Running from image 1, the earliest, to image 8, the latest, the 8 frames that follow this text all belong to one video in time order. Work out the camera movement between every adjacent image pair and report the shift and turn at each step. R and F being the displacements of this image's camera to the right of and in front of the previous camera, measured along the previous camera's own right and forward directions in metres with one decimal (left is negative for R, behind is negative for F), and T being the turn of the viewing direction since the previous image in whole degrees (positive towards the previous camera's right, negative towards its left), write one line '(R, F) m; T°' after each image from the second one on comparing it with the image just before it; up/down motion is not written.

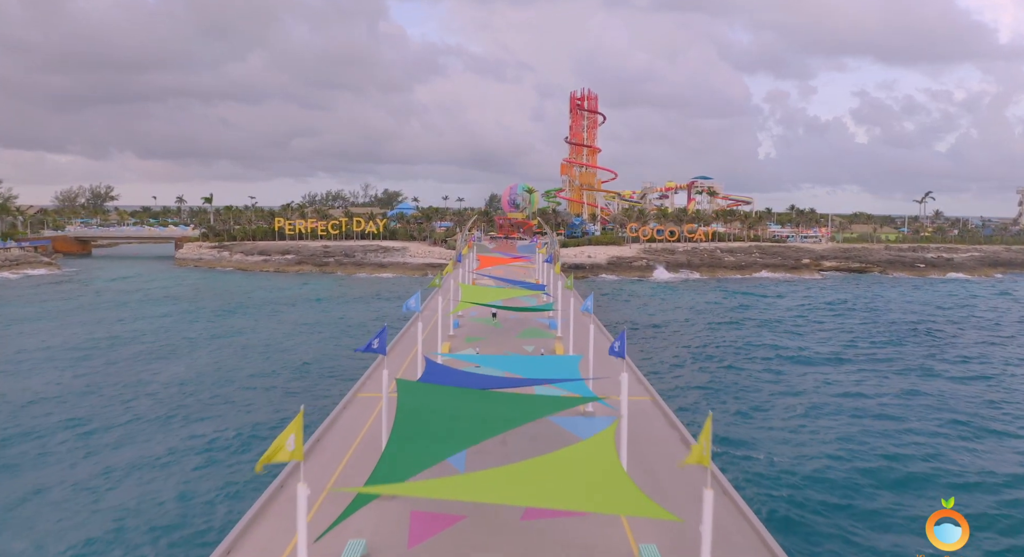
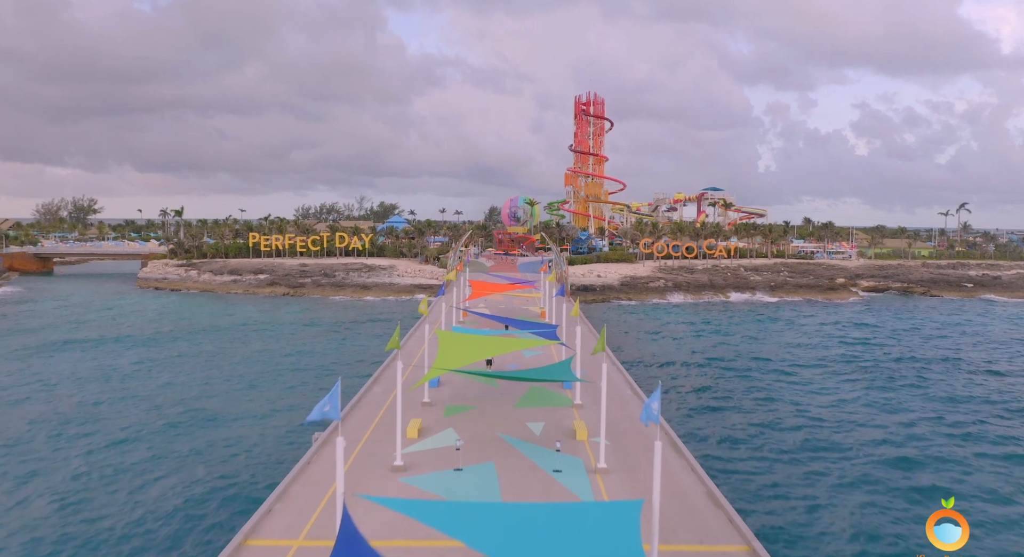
(0.0, +8.4) m; 0°
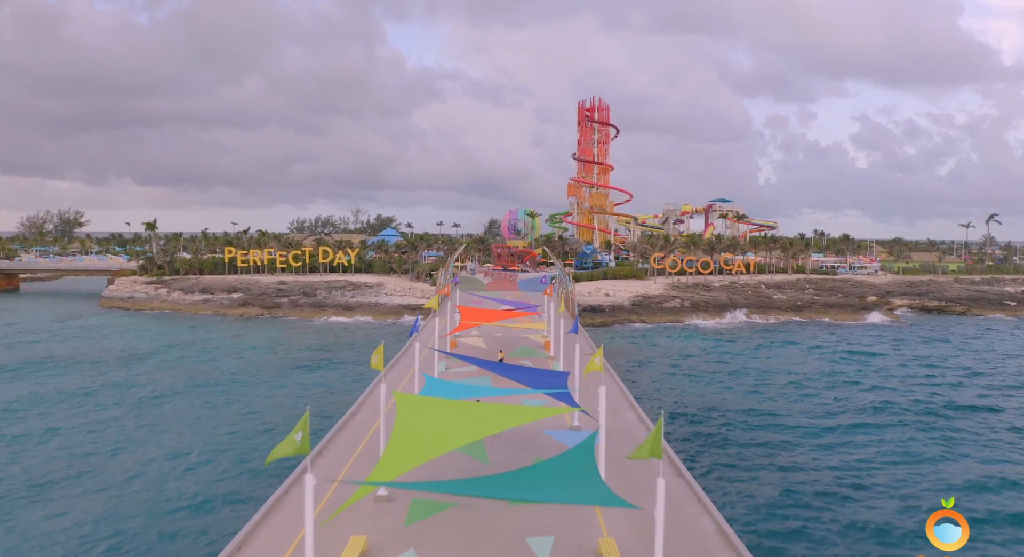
(+0.2, +6.3) m; 0°
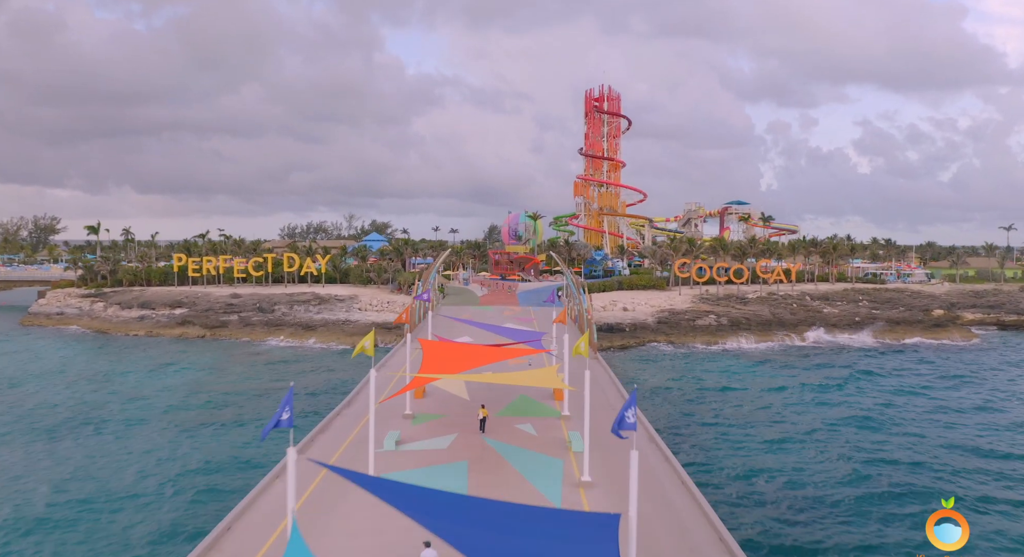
(+0.3, +10.4) m; 0°
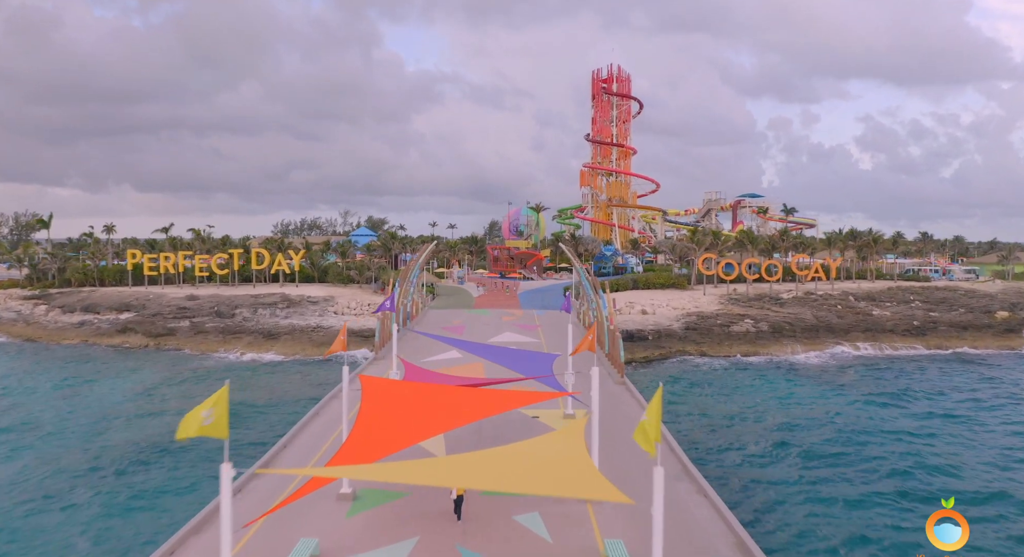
(+0.1, +7.3) m; 0°
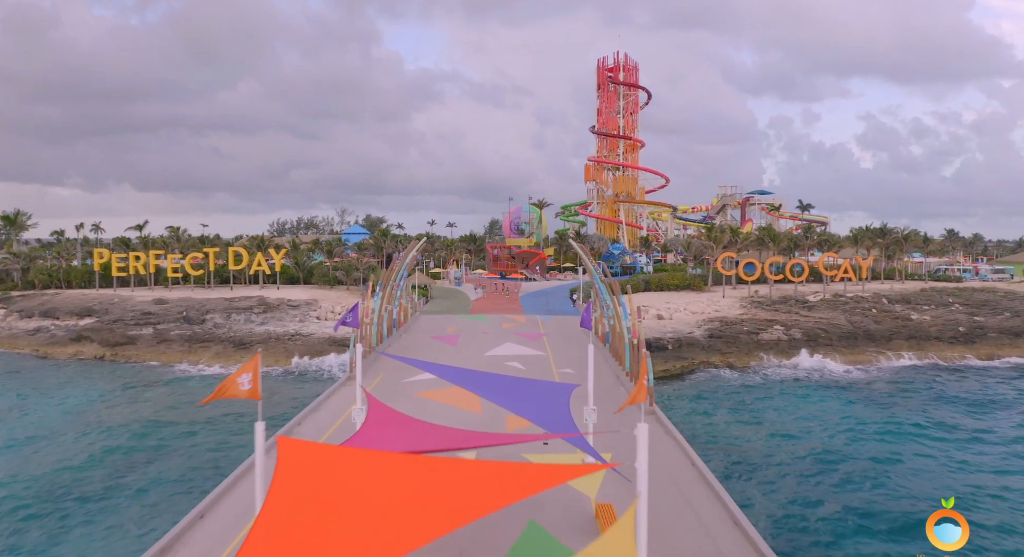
(0.0, +4.3) m; 0°
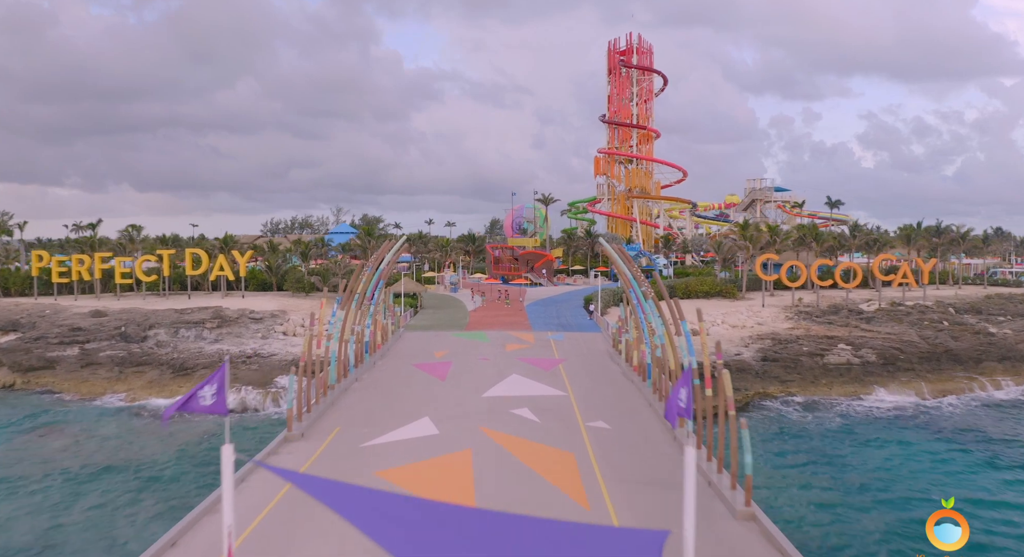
(-0.2, +6.6) m; 0°
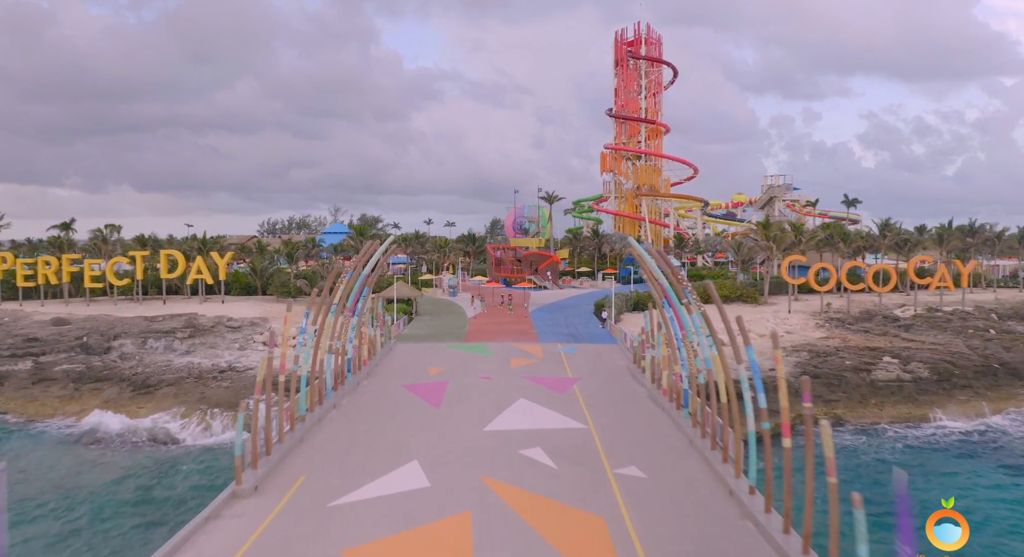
(-0.2, +3.2) m; 0°
